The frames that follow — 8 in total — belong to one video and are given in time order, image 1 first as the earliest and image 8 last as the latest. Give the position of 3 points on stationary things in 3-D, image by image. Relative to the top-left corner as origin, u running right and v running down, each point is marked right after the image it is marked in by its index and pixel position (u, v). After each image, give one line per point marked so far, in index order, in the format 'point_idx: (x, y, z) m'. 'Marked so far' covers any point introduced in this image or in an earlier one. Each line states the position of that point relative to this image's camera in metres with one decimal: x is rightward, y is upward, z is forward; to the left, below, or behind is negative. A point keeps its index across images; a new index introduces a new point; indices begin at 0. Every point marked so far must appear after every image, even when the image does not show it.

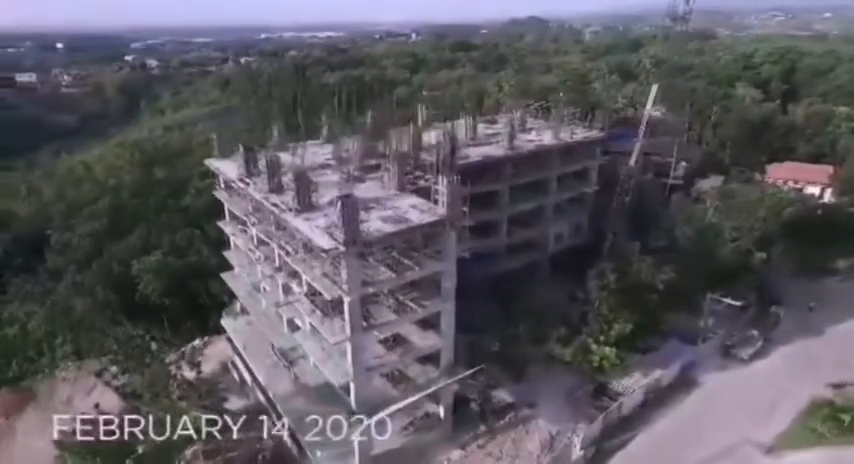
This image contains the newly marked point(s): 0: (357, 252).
0: (-2.5, -0.7, +17.4) m
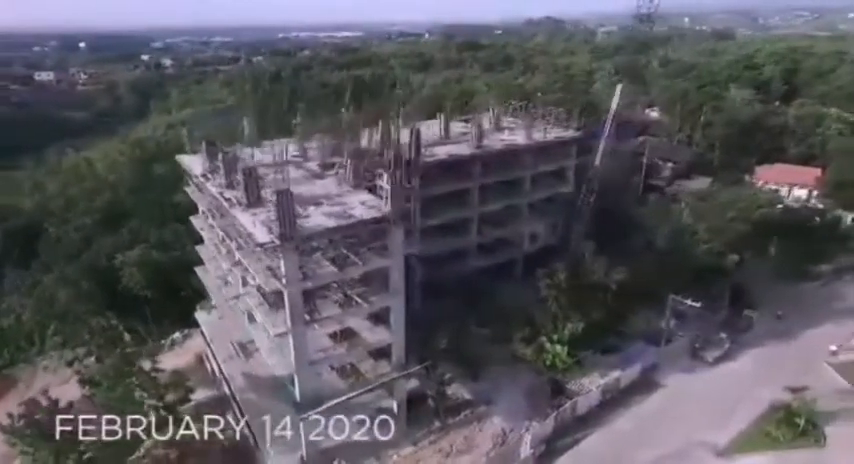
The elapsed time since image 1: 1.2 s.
0: (-4.7, -0.5, +17.8) m
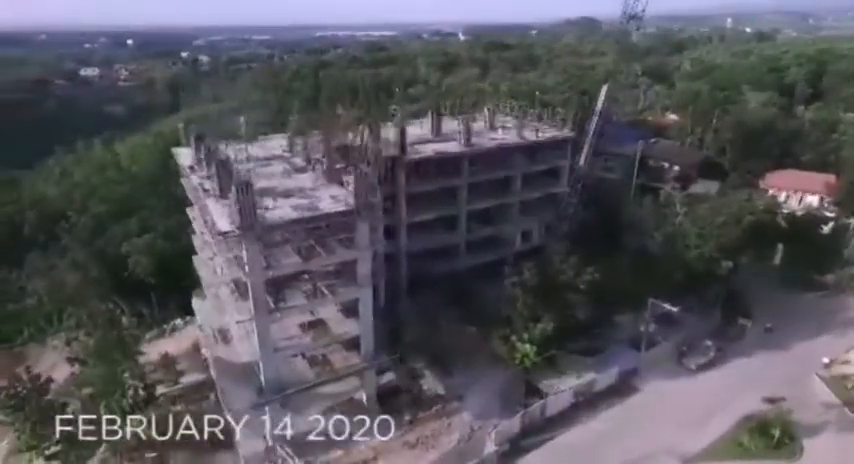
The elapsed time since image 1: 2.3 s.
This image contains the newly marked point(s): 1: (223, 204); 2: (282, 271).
0: (-6.2, -0.2, +18.4) m
1: (-7.7, +1.0, +18.9) m
2: (-5.6, -1.5, +19.5) m
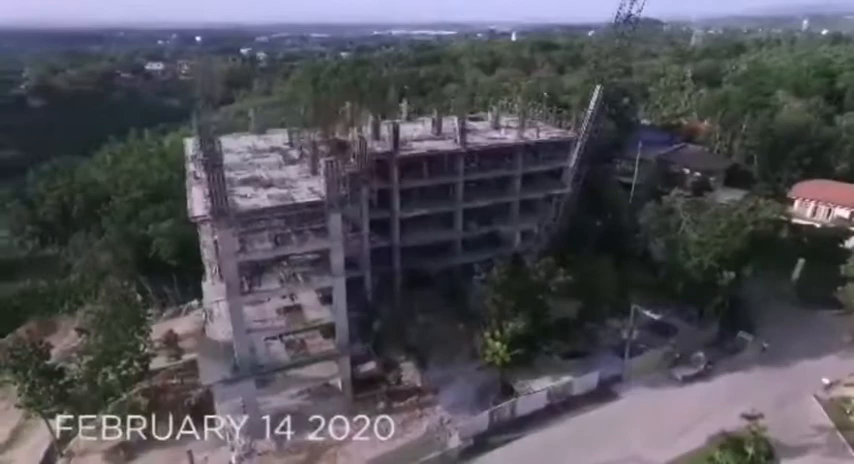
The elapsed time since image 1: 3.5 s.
0: (-7.6, +0.4, +19.5) m
1: (-9.0, +1.6, +20.1) m
2: (-7.0, -1.0, +20.6) m
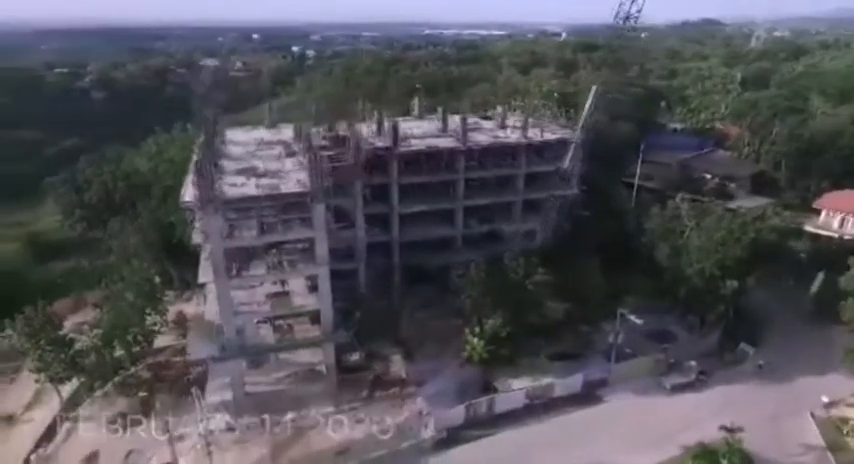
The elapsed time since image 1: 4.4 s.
0: (-8.6, +0.9, +20.7) m
1: (-9.9, +2.2, +21.4) m
2: (-7.9, -0.4, +21.7) m
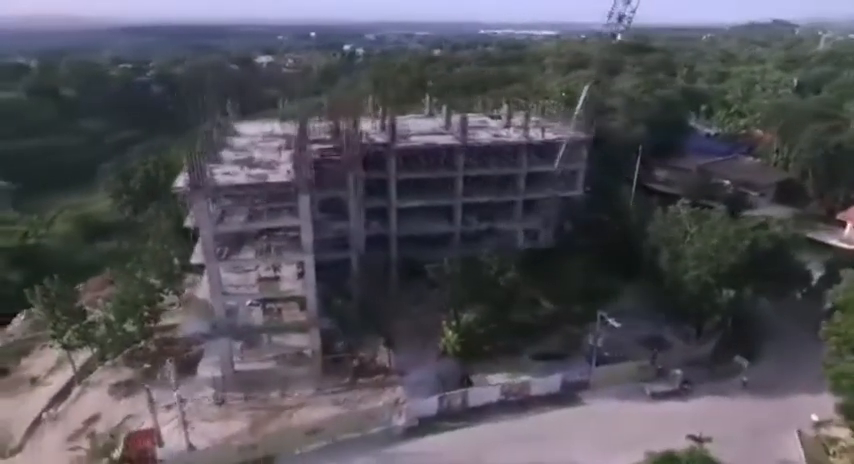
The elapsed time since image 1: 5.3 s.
0: (-9.6, +1.6, +22.1) m
1: (-10.8, +3.0, +23.0) m
2: (-8.9, +0.2, +23.1) m
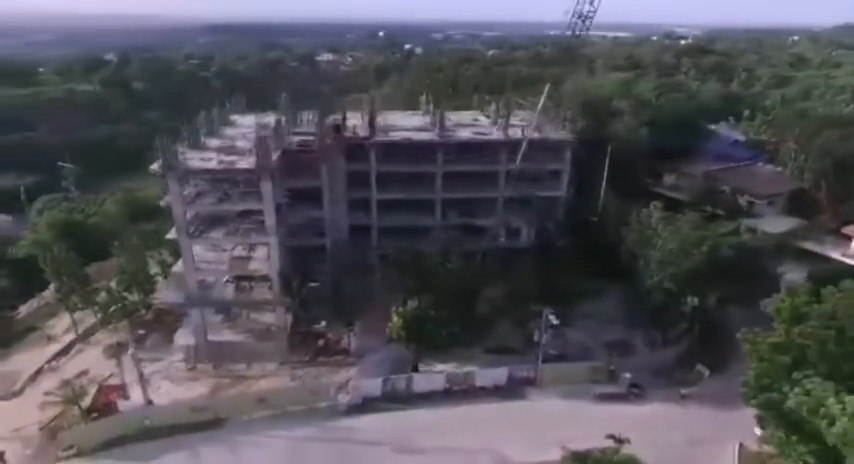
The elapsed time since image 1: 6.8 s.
0: (-11.9, +2.6, +24.4) m
1: (-12.9, +4.1, +25.4) m
2: (-11.2, +1.2, +25.3) m
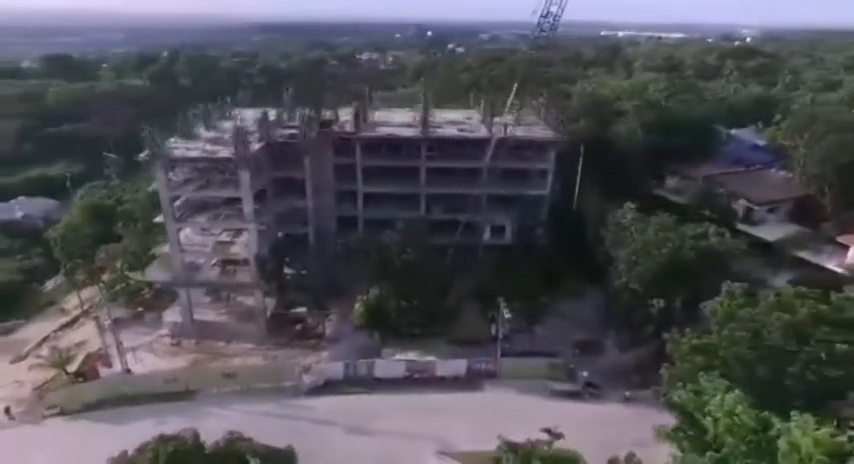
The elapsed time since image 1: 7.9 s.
0: (-13.6, +3.5, +26.2) m
1: (-14.4, +4.9, +27.3) m
2: (-12.8, +2.0, +27.0) m
